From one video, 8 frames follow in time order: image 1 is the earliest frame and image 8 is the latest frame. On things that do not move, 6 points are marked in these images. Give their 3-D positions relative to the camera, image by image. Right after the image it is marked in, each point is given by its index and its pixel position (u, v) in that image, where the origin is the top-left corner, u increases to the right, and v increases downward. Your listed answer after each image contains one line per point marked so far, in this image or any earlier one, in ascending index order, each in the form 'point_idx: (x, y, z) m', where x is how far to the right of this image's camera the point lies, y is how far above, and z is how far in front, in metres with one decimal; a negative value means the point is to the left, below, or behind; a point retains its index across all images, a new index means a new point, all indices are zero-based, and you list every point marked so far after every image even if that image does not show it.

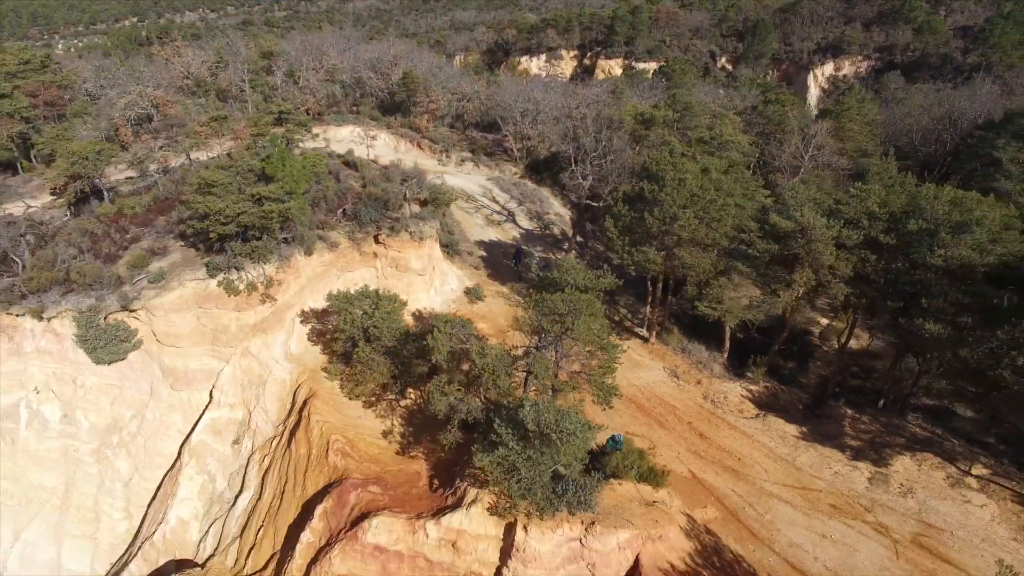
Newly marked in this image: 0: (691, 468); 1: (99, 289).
0: (+9.2, -9.3, +10.9) m
1: (-25.3, +0.1, +13.9) m
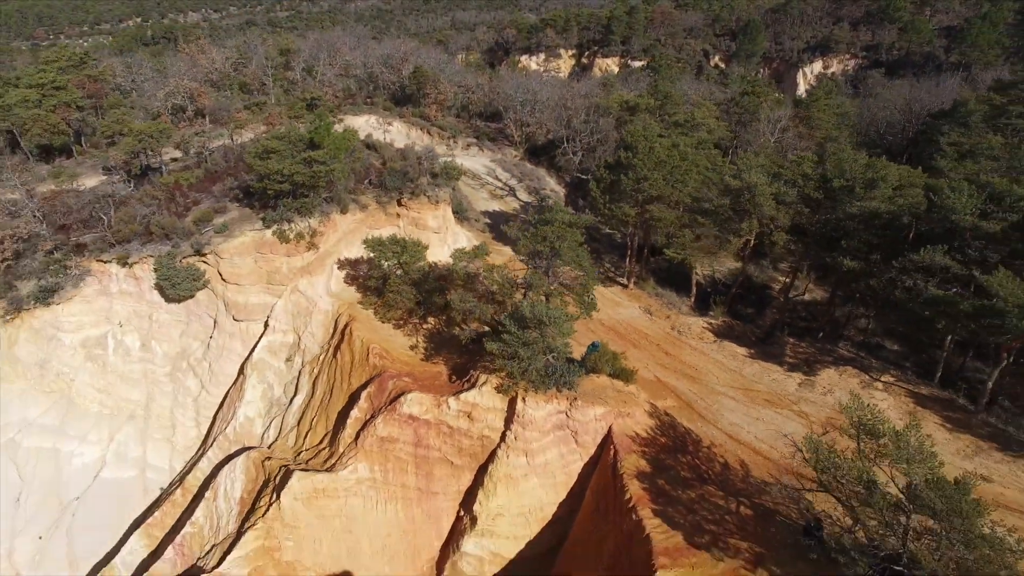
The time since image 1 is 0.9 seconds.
0: (+9.3, -5.5, +13.8) m
1: (-25.2, +3.8, +16.8) m
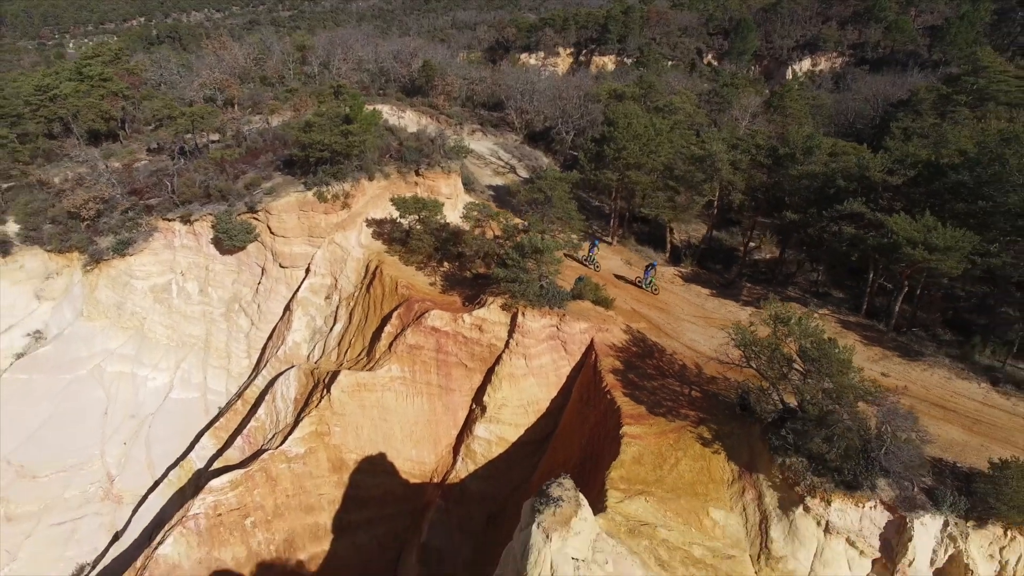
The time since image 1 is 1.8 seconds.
0: (+9.4, -1.4, +16.9) m
1: (-25.1, +7.9, +19.9) m
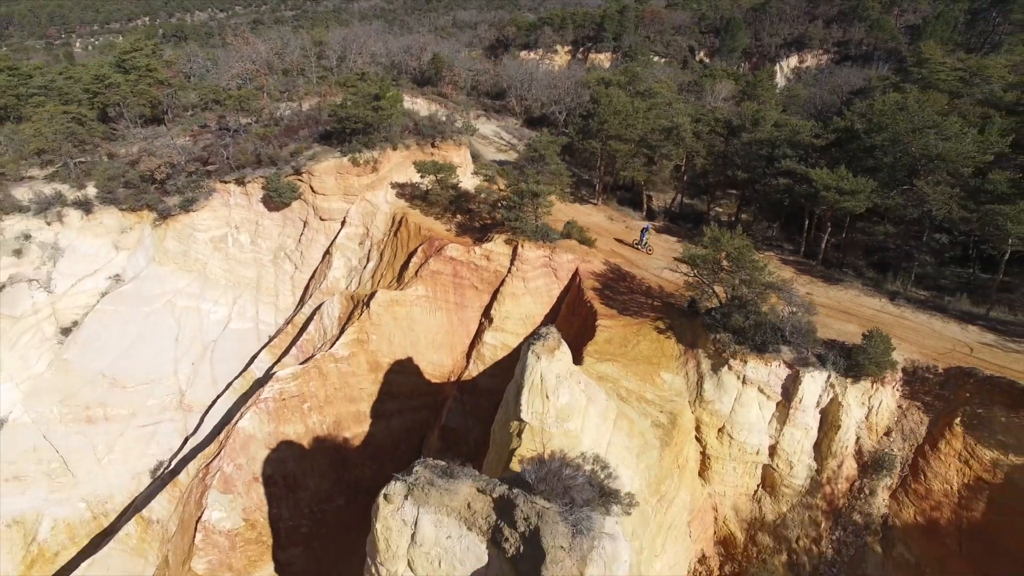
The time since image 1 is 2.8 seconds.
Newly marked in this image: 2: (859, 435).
0: (+9.6, +3.9, +20.8) m
1: (-25.0, +13.2, +23.7) m
2: (+22.6, -9.6, +14.2) m
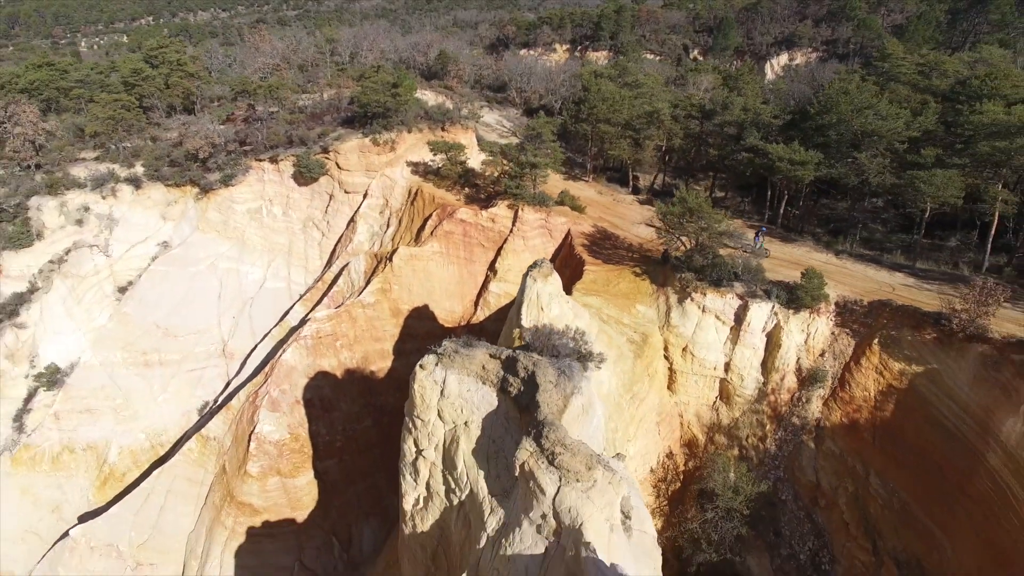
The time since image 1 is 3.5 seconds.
0: (+9.7, +8.1, +24.0) m
1: (-24.8, +17.4, +26.9) m
2: (+22.8, -5.4, +17.4) m
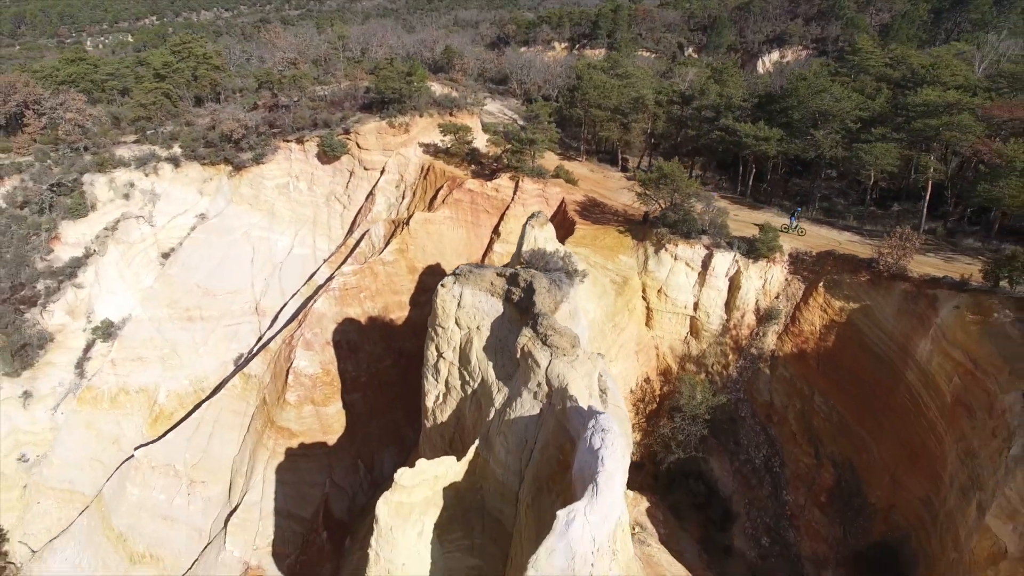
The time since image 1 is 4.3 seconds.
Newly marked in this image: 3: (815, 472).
0: (+9.8, +12.6, +27.1) m
1: (-24.7, +21.9, +30.0) m
2: (+22.9, -0.9, +20.5) m
3: (+25.7, -15.5, +18.5) m
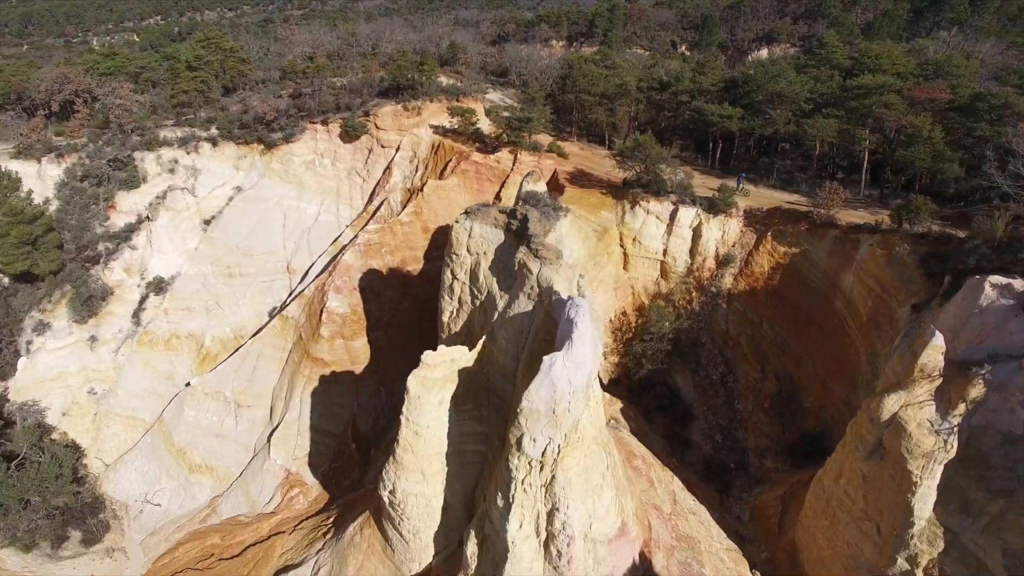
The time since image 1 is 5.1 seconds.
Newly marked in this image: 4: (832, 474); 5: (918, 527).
0: (+9.8, +18.2, +31.2) m
1: (-24.8, +27.5, +34.1) m
2: (+22.9, +4.7, +24.5) m
3: (+25.6, -9.9, +22.6) m
4: (+24.3, -14.1, +16.6) m
5: (+26.2, -15.4, +14.1) m
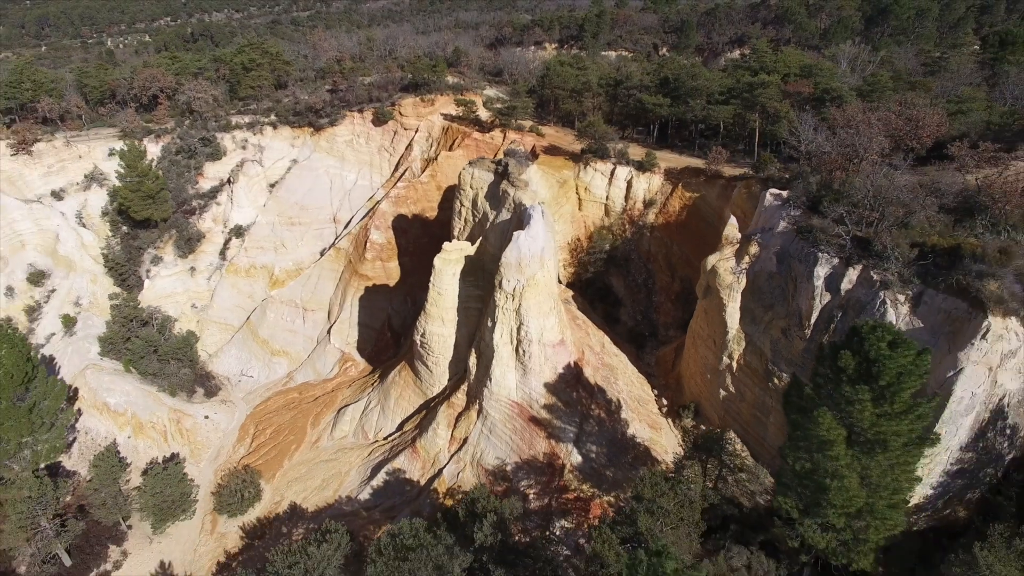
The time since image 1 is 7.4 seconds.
0: (+8.0, +28.5, +41.7) m
1: (-26.5, +37.8, +44.6) m
2: (+21.1, +15.0, +35.1) m
3: (+23.9, +0.4, +33.1) m
4: (+22.6, -3.8, +27.1) m
5: (+24.4, -5.0, +24.6) m
